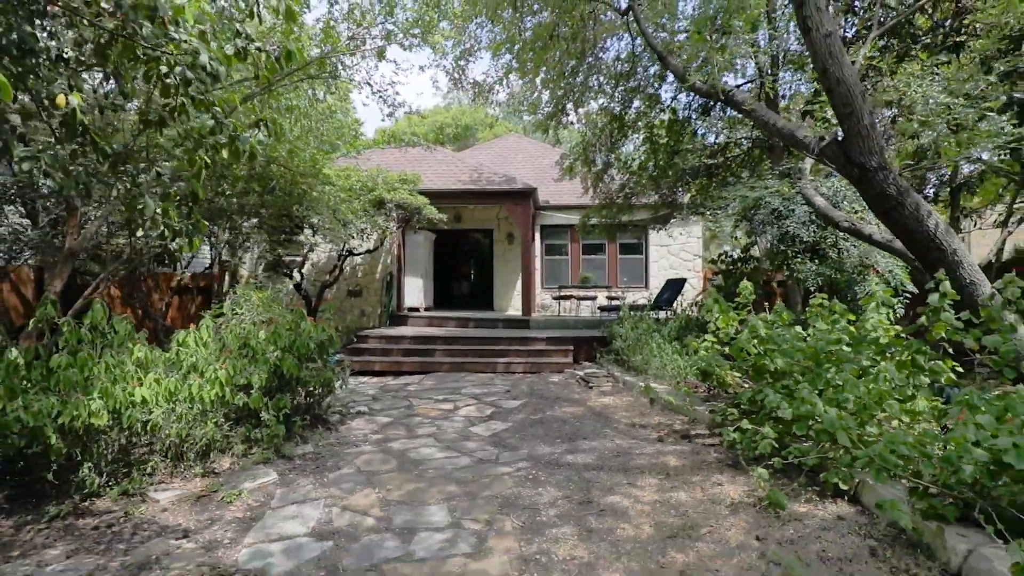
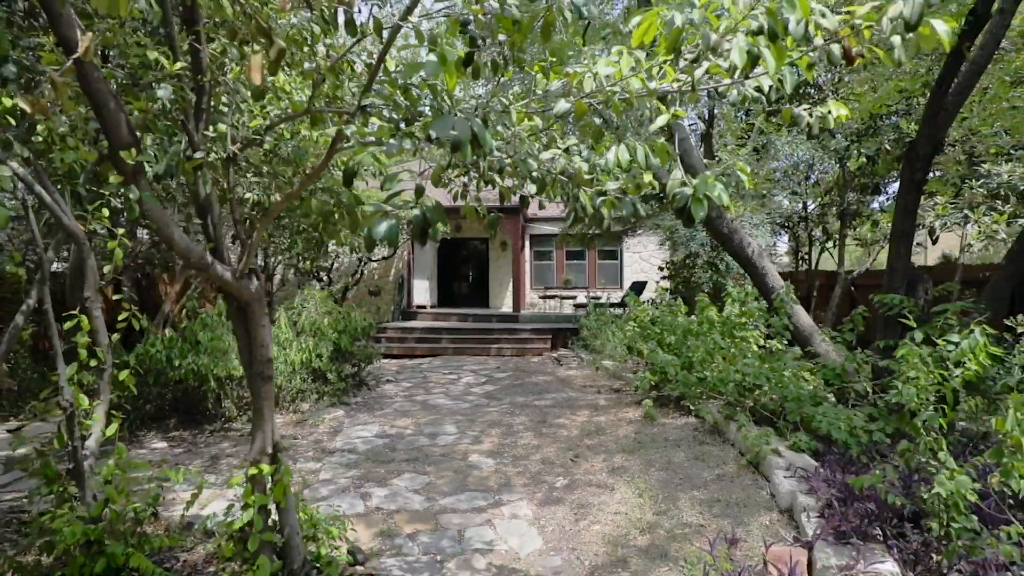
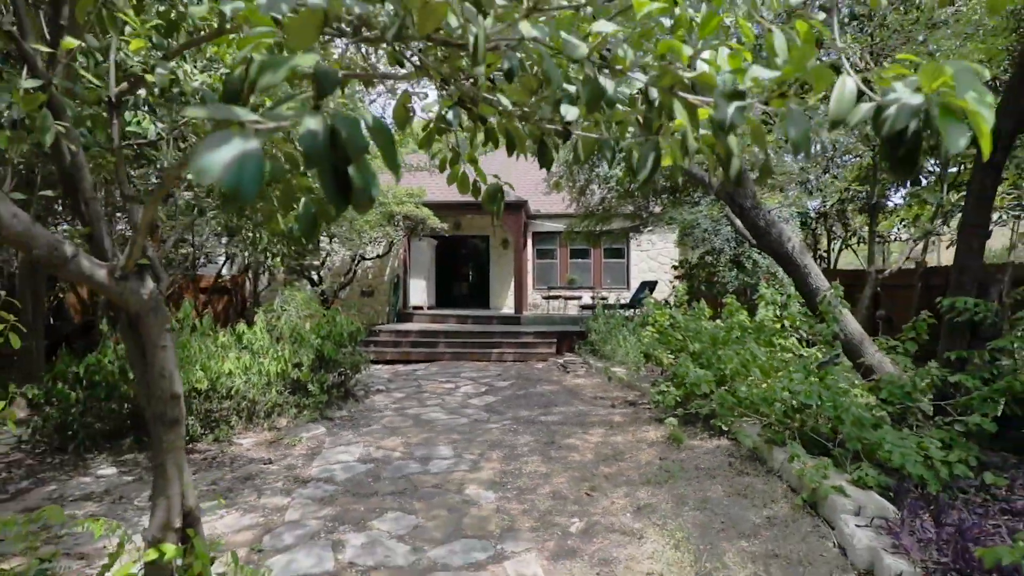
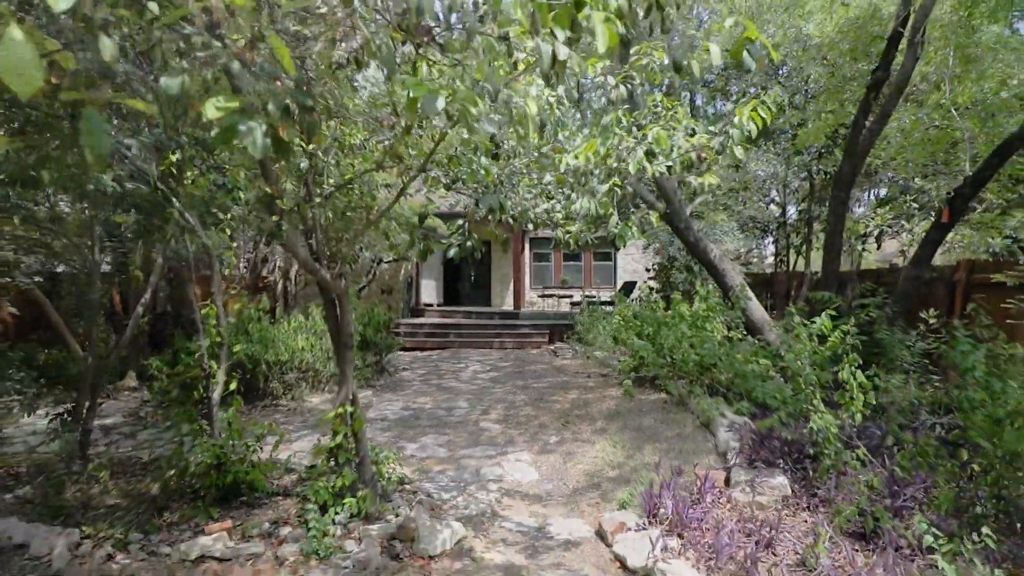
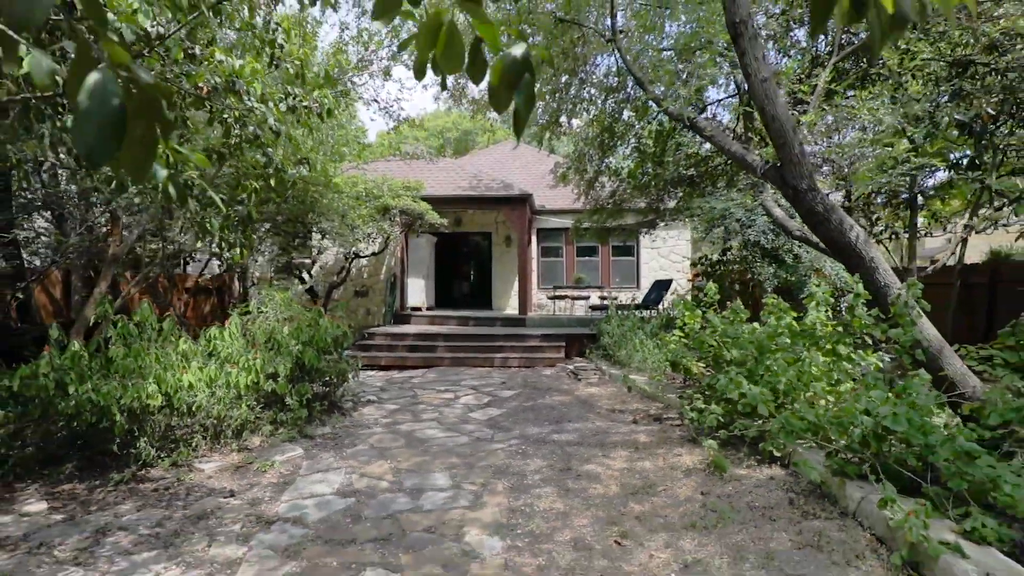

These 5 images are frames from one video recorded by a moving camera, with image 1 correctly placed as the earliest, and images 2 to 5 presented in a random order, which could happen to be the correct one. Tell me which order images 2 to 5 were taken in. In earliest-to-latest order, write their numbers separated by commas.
5, 3, 2, 4
